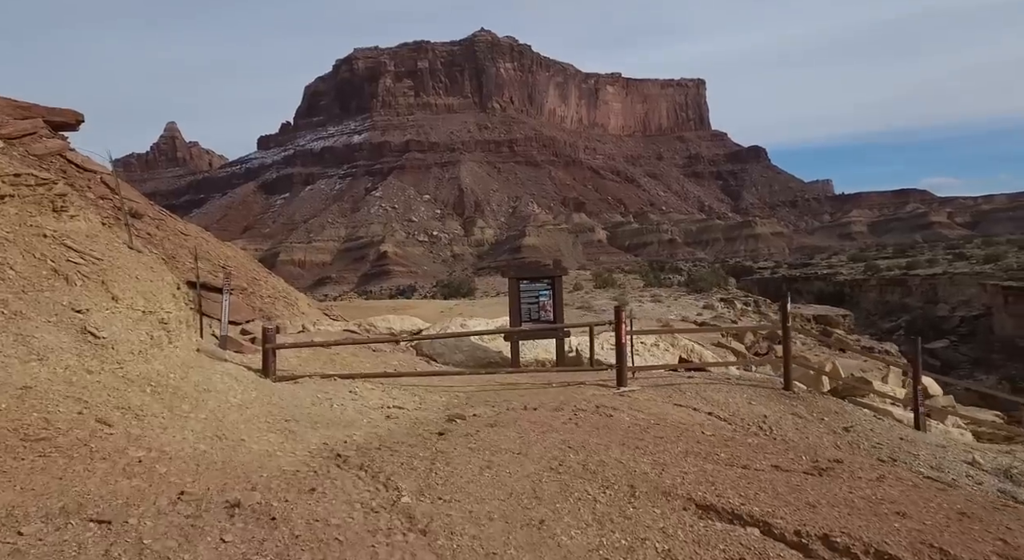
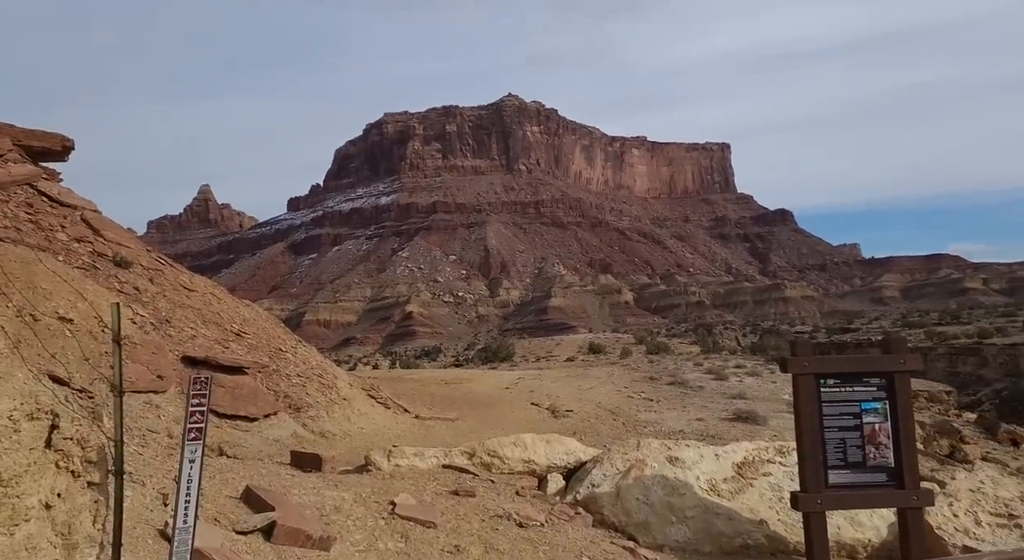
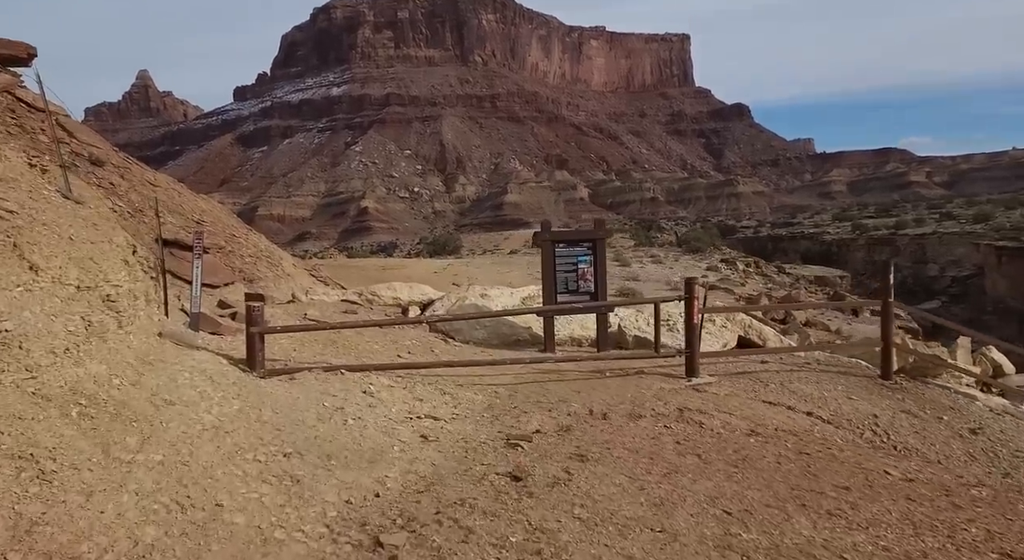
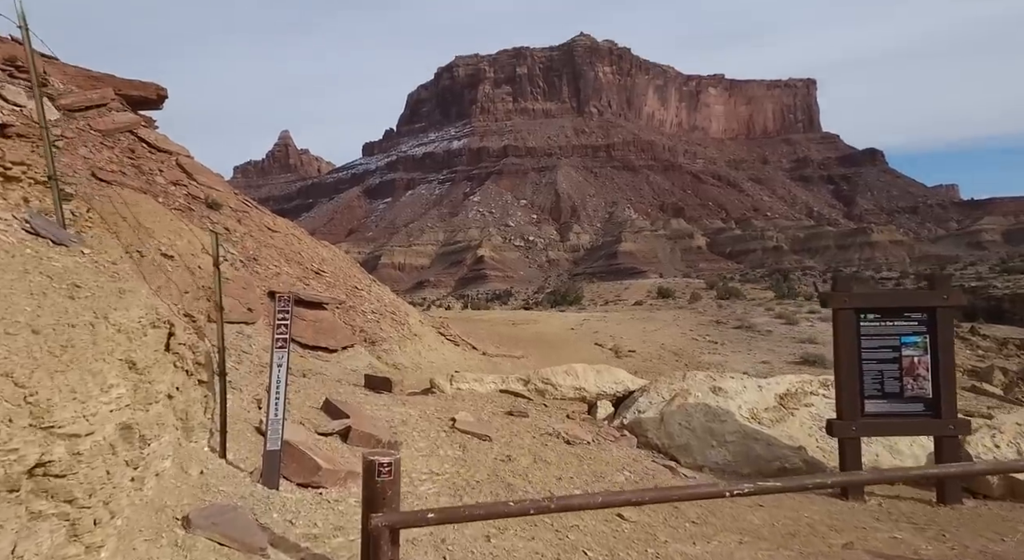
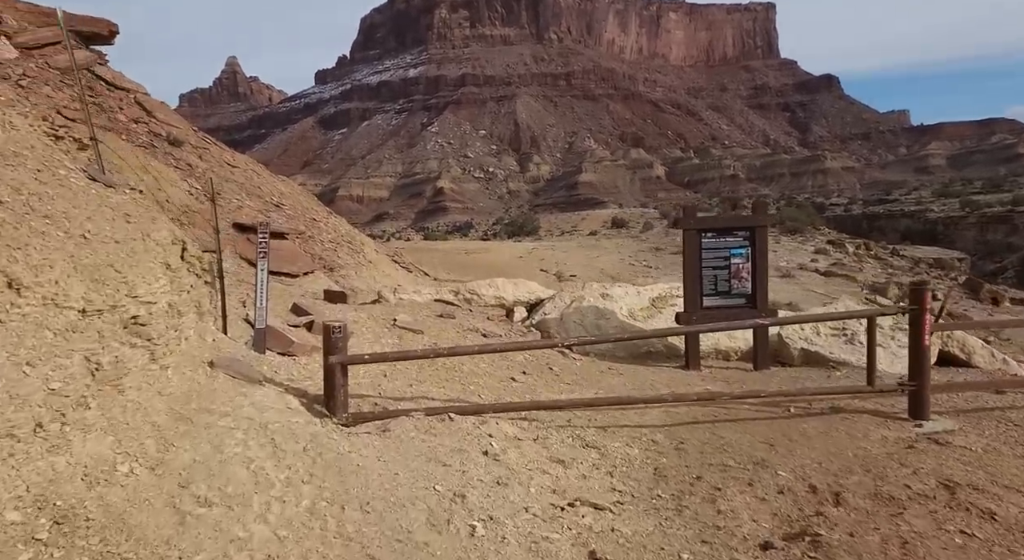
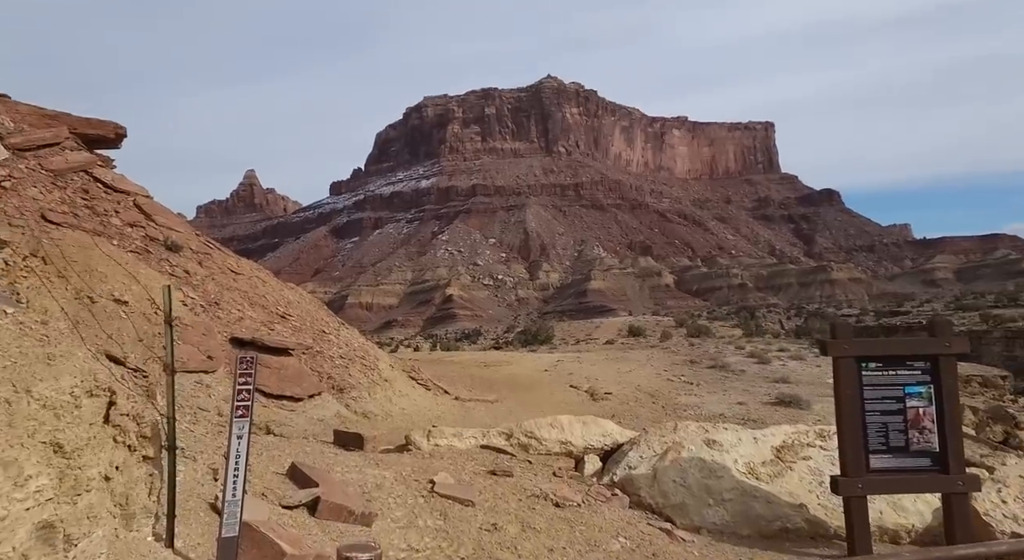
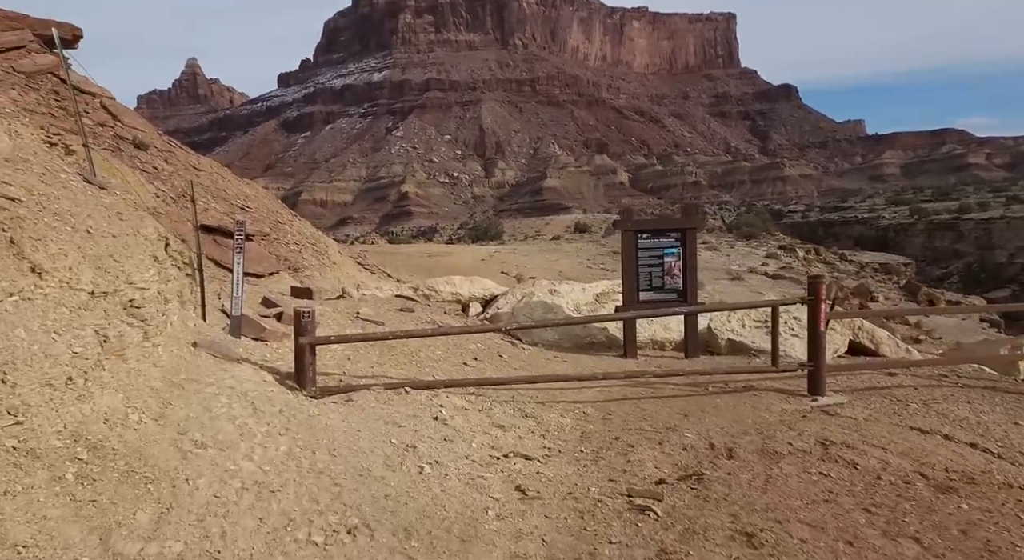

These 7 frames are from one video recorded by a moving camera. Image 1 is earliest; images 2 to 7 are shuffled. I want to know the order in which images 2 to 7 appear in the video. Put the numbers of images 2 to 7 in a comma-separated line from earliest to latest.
3, 7, 5, 4, 6, 2
